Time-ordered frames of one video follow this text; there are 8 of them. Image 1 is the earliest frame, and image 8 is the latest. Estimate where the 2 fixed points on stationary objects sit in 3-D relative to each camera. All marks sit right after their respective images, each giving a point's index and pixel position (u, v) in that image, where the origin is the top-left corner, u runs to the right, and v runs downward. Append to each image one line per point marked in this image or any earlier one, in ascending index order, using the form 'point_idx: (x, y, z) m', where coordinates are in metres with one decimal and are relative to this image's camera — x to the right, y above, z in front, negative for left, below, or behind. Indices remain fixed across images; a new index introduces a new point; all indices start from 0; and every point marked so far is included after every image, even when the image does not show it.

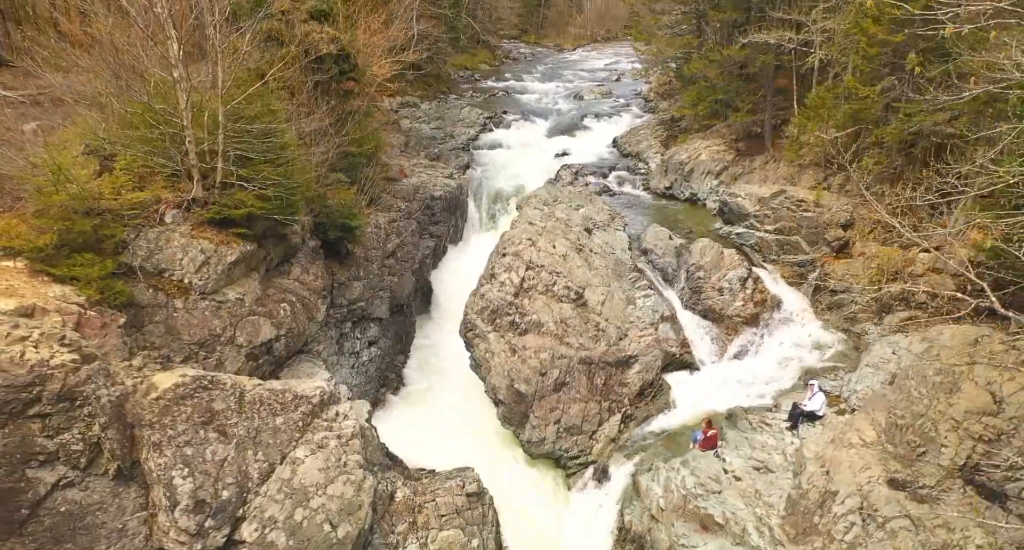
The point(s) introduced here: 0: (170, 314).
0: (-5.8, -0.7, +11.0) m
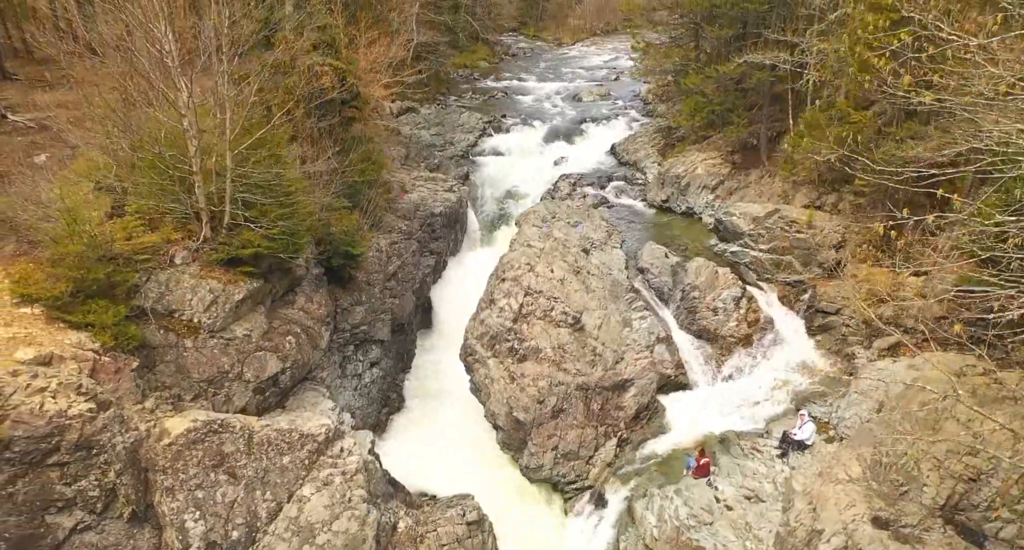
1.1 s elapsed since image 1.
0: (-5.8, -1.4, +11.4) m
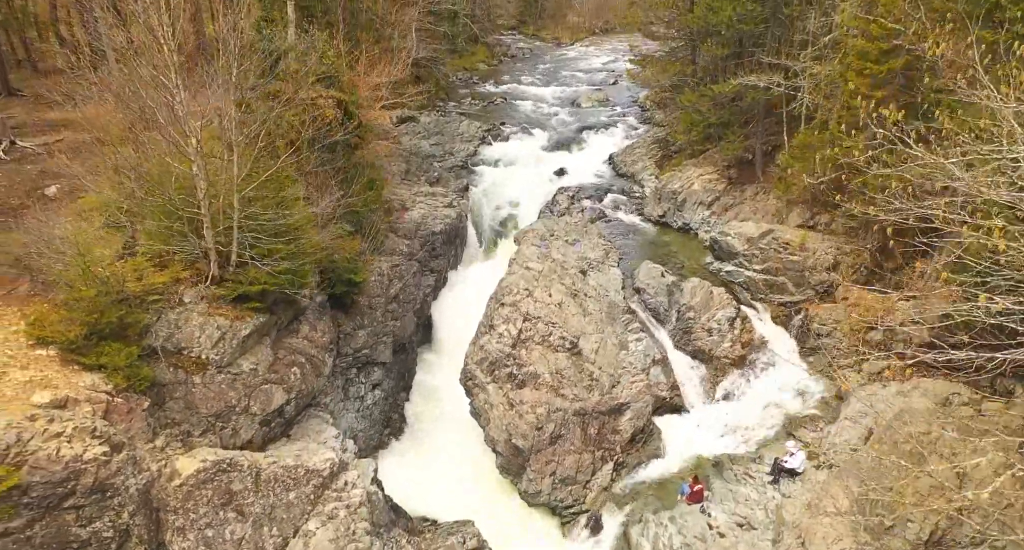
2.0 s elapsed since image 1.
0: (-5.8, -2.1, +11.8) m
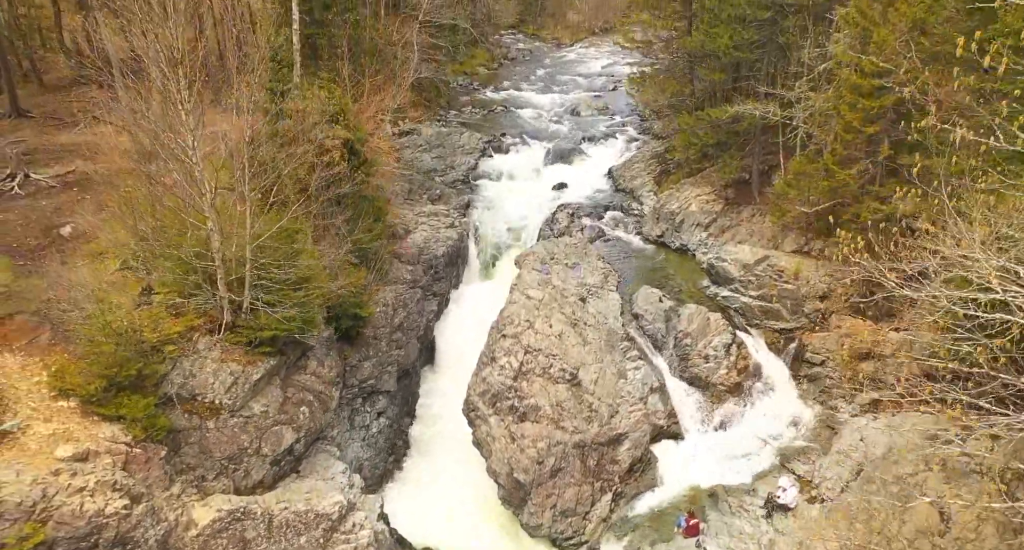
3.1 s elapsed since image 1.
0: (-5.8, -3.0, +12.2) m
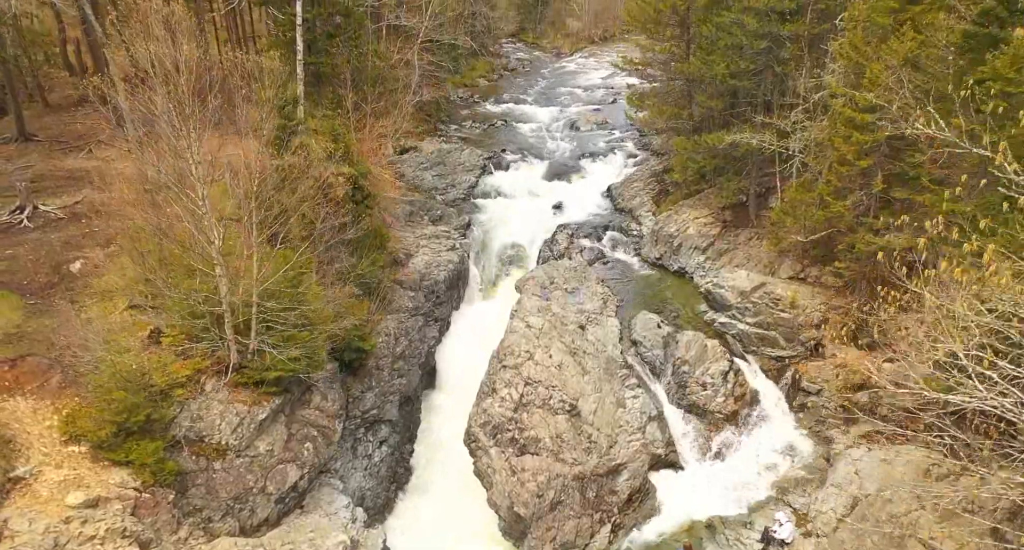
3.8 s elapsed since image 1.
0: (-5.8, -3.8, +12.5) m
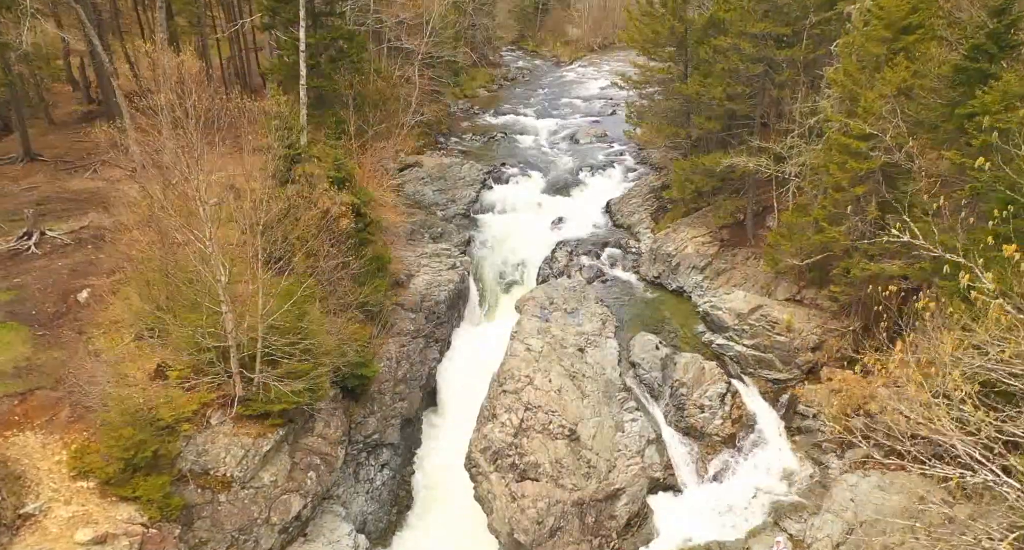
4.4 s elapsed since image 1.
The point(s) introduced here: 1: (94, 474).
0: (-5.8, -4.5, +12.7) m
1: (-7.4, -3.4, +11.4) m
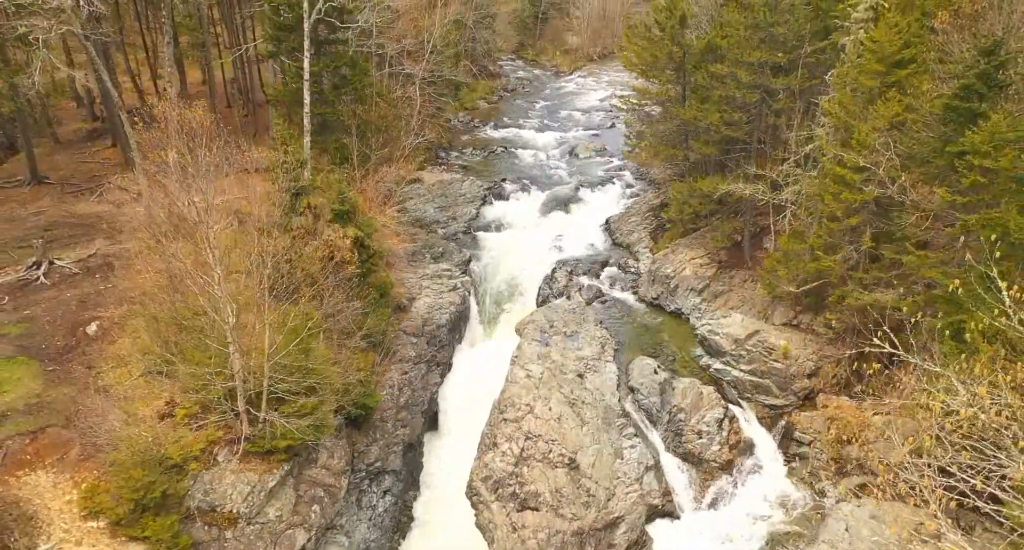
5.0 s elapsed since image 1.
0: (-5.8, -5.3, +13.0) m
1: (-7.3, -4.3, +11.7) m
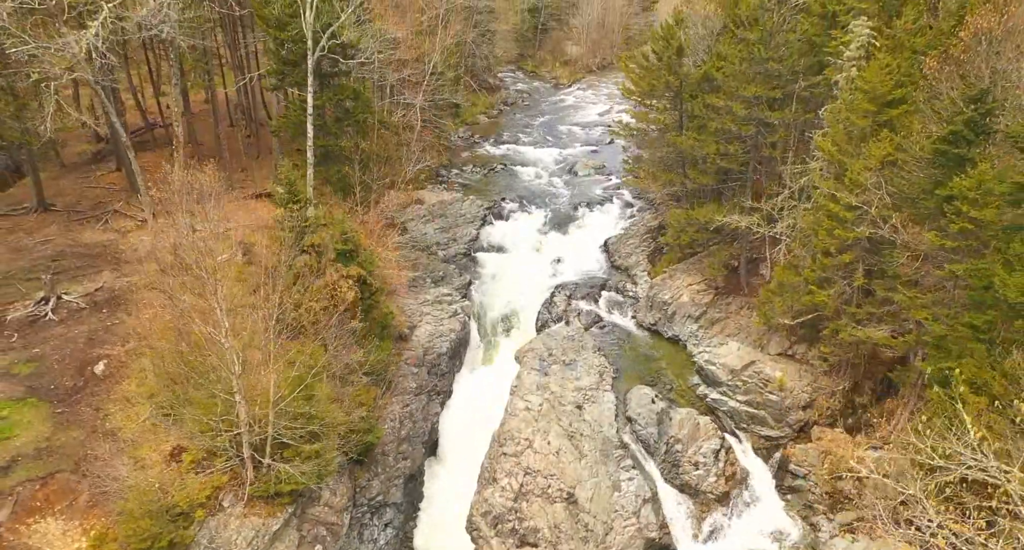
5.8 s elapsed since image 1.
0: (-5.8, -6.4, +13.2) m
1: (-7.4, -5.3, +12.0) m
